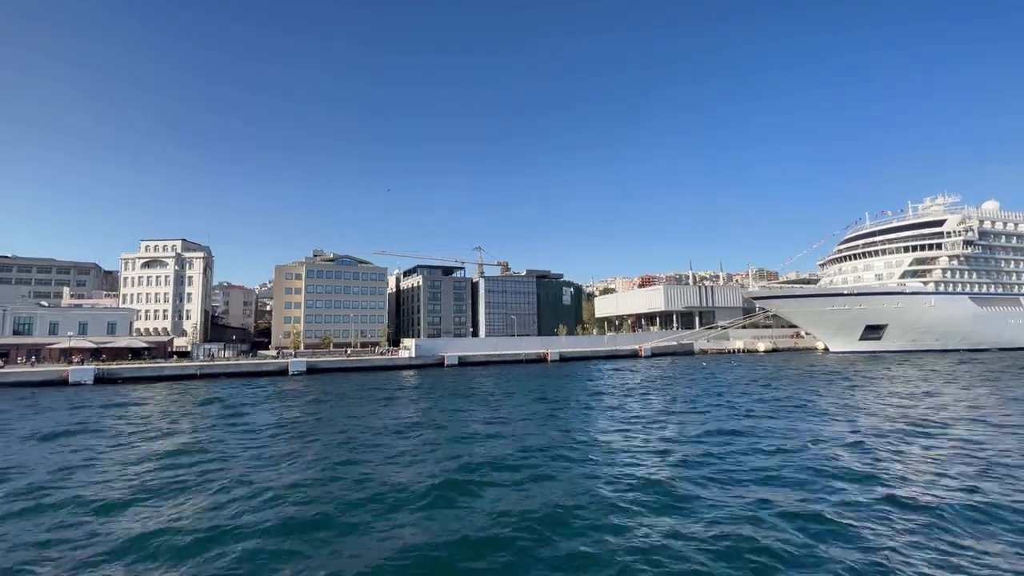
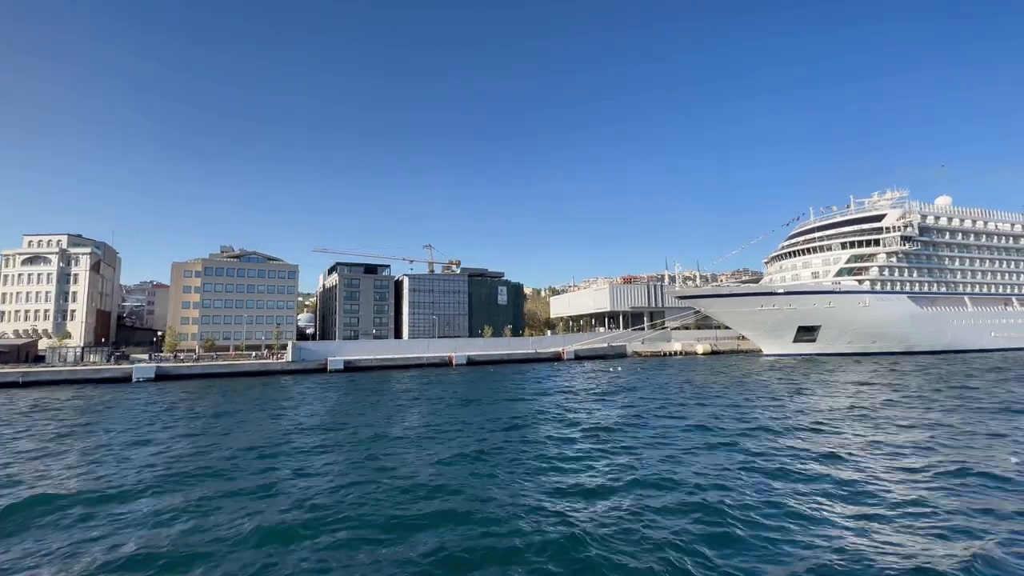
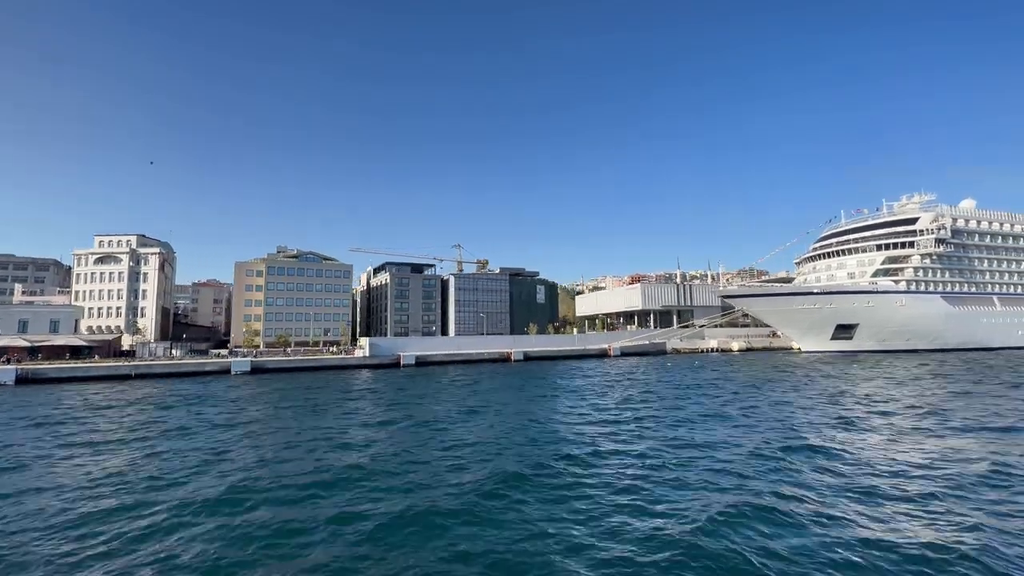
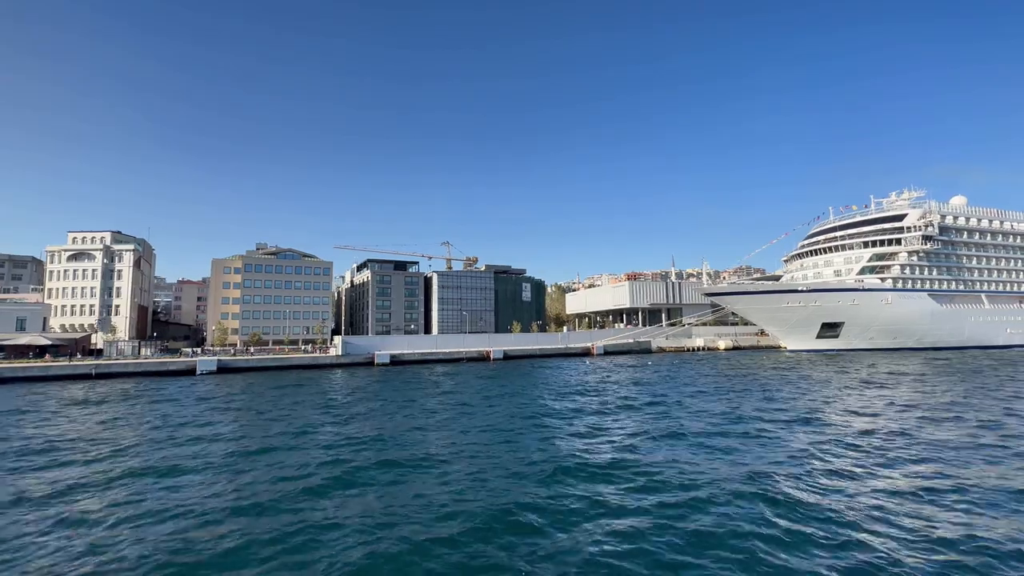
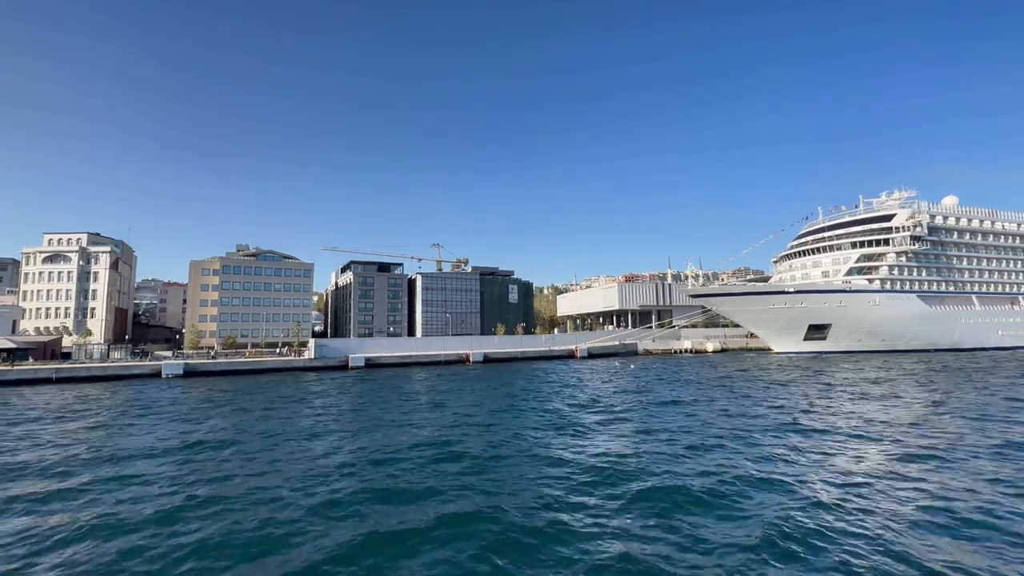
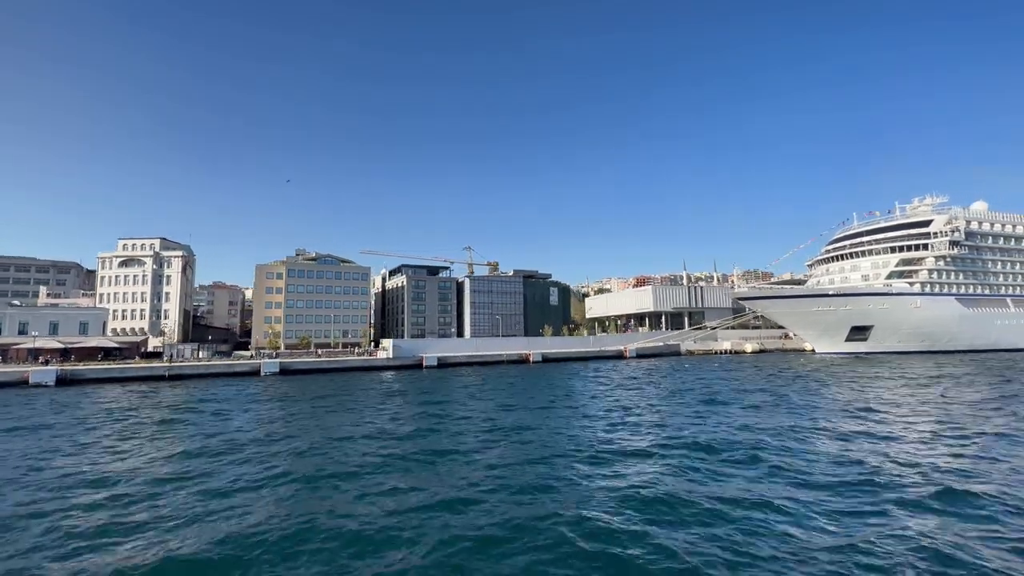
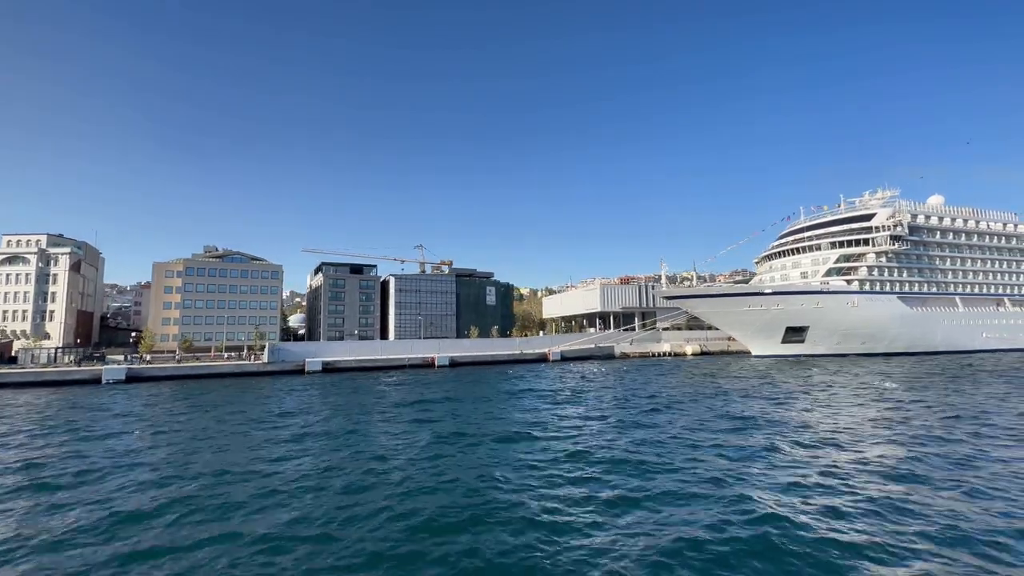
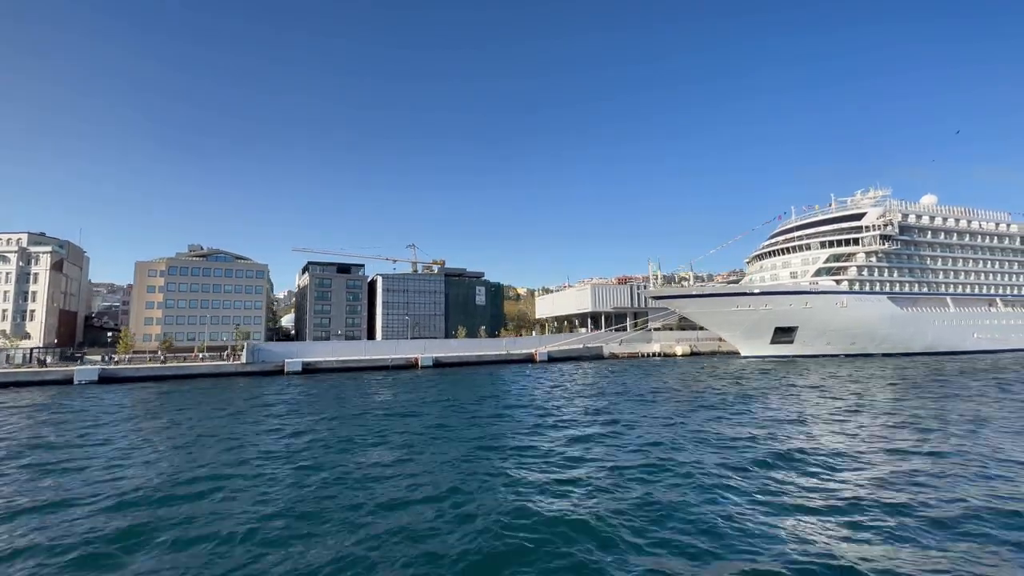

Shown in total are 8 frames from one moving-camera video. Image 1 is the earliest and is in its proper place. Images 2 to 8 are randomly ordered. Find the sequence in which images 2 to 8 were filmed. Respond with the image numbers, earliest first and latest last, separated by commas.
6, 3, 4, 5, 2, 7, 8
